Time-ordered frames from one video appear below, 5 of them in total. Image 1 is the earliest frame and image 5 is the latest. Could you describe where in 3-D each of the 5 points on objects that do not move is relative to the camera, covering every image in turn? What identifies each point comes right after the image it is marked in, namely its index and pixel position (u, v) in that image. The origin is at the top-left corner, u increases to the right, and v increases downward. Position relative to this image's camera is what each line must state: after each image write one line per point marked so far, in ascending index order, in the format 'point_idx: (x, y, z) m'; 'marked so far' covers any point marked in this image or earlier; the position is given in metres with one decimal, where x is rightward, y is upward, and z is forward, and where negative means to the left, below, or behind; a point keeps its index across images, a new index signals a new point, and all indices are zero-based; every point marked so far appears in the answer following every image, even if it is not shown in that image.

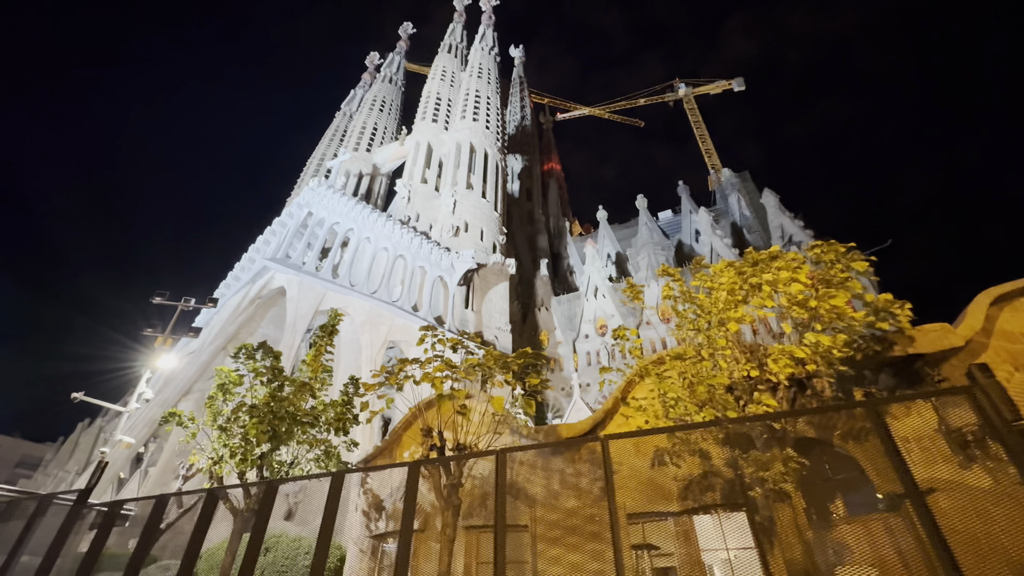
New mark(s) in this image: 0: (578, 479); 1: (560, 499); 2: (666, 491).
0: (+0.9, -2.8, +7.4) m
1: (+0.7, -3.1, +7.4) m
2: (+2.1, -2.7, +6.8) m
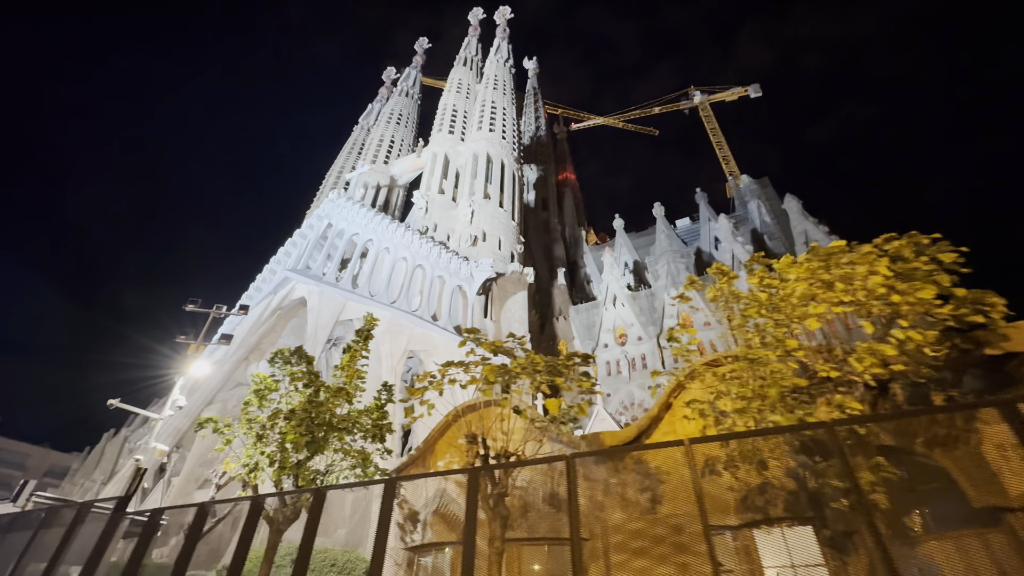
0: (+1.6, -2.8, +7.1) m
1: (+1.3, -3.2, +7.1) m
2: (+2.7, -2.7, +6.4) m
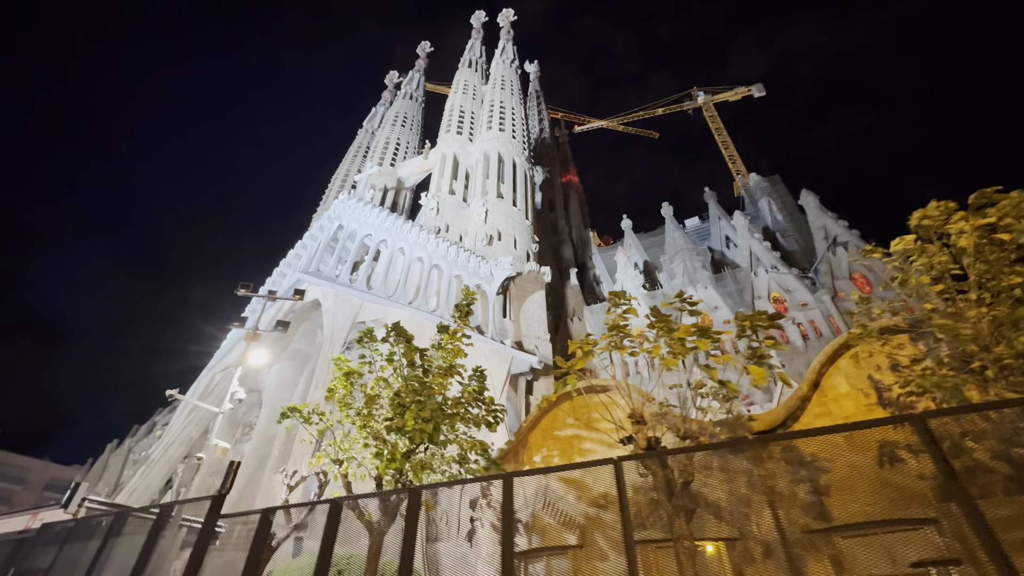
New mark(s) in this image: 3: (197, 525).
0: (+3.2, -2.3, +6.1) m
1: (+2.9, -2.7, +6.1) m
2: (+4.4, -2.2, +5.4) m
3: (-5.1, -4.2, +8.8) m
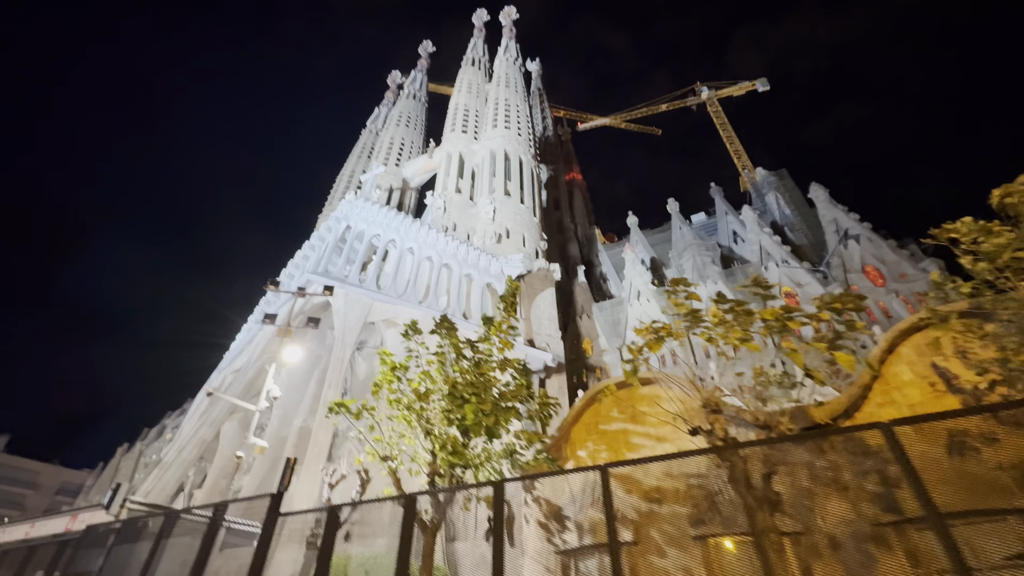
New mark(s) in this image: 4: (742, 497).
0: (+3.8, -2.2, +5.9) m
1: (+3.6, -2.5, +5.9) m
2: (+5.0, -2.0, +5.2) m
3: (-4.4, -4.1, +8.6) m
4: (+2.7, -2.6, +6.2) m
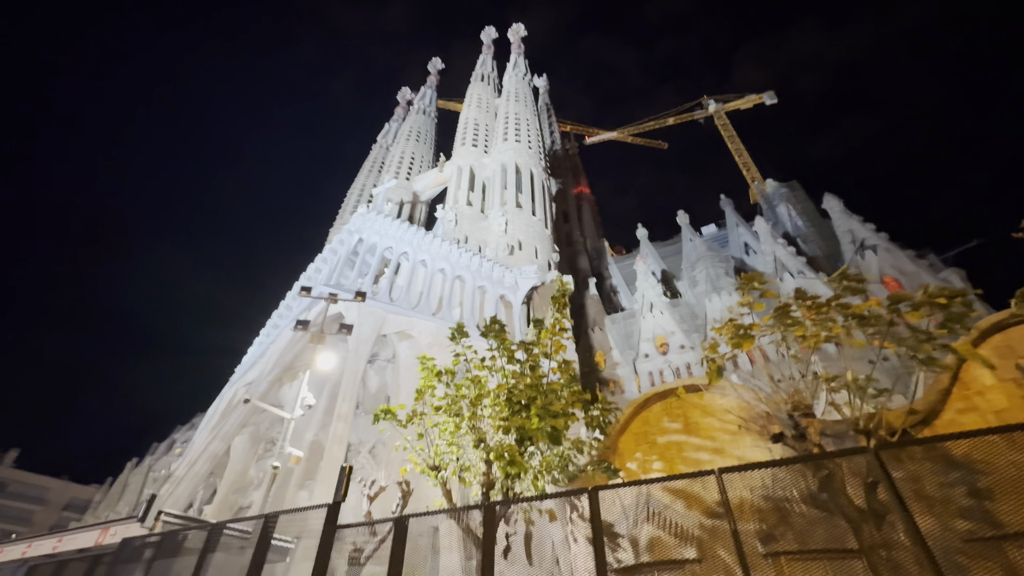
0: (+4.5, -2.1, +5.5) m
1: (+4.2, -2.5, +5.5) m
2: (+5.7, -2.0, +4.8) m
3: (-3.7, -4.2, +8.3) m
4: (+3.4, -2.6, +5.8) m
